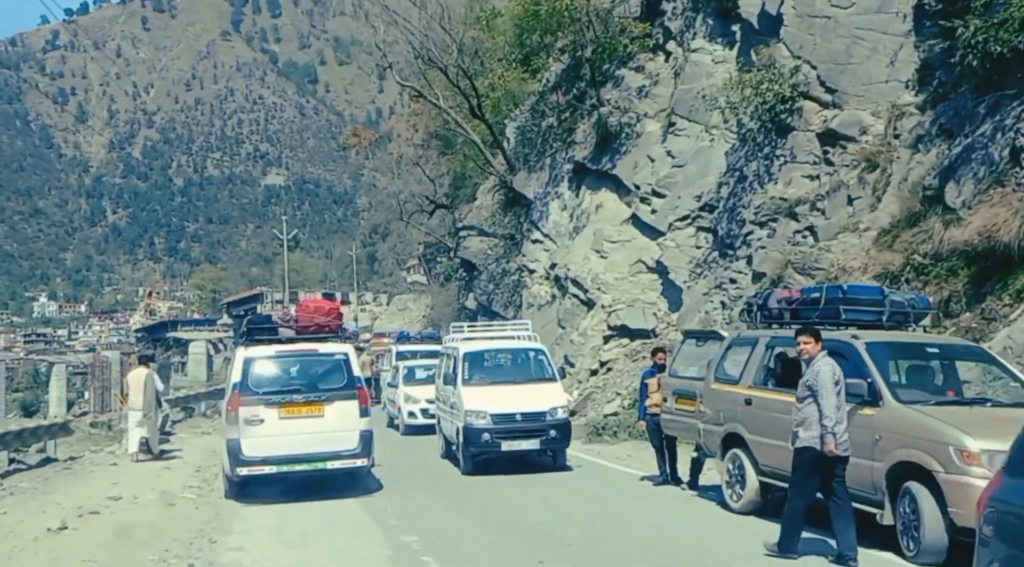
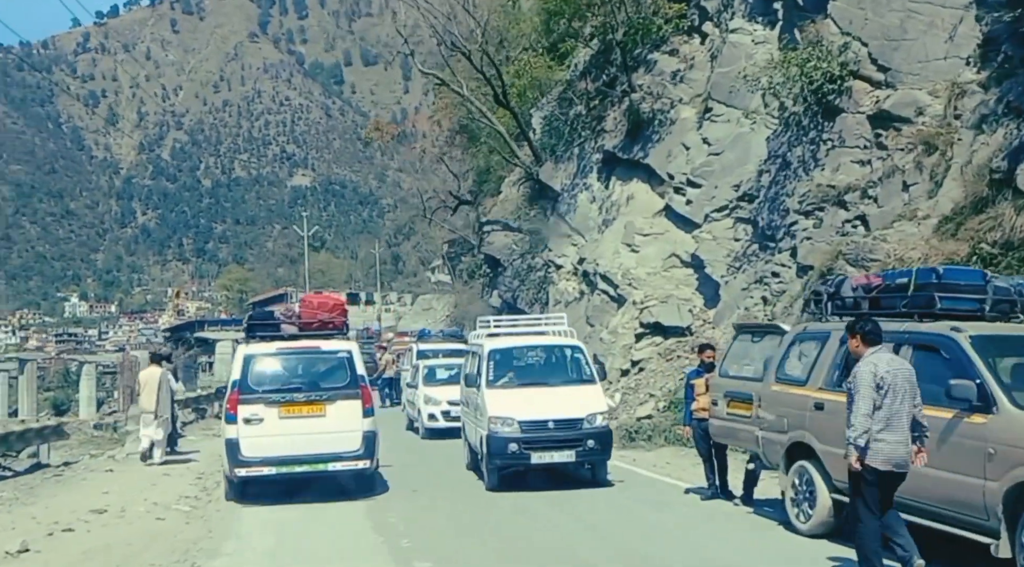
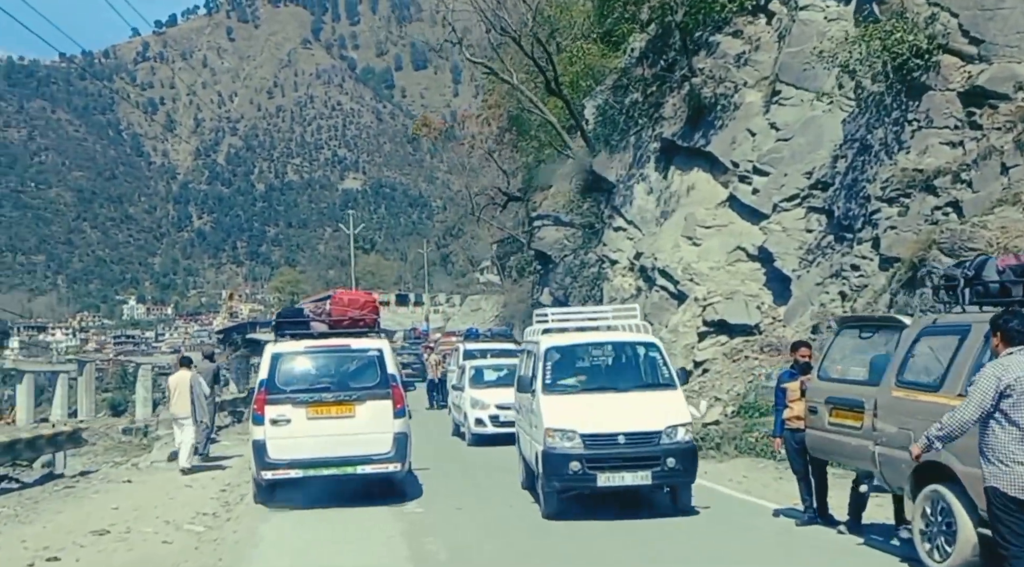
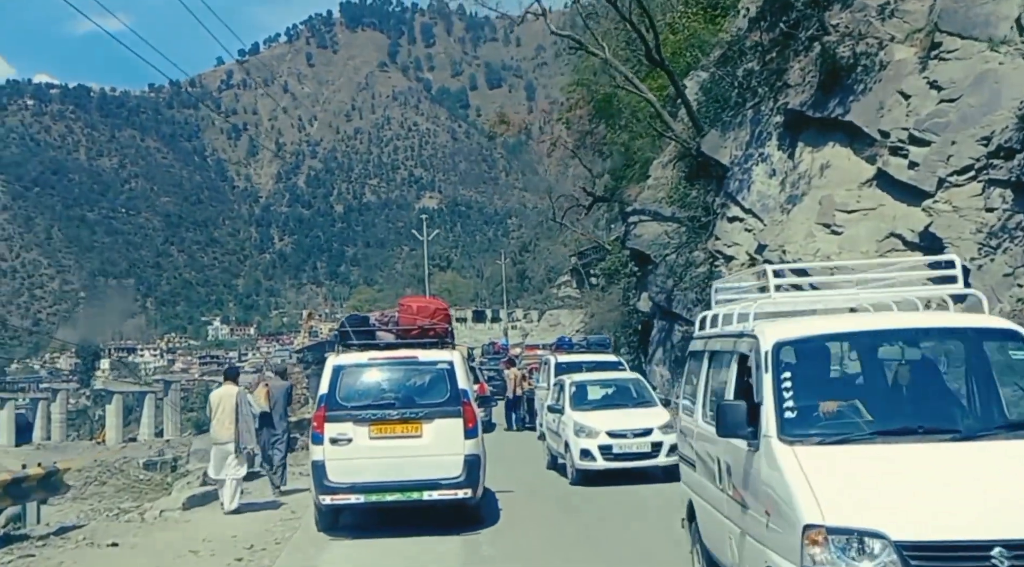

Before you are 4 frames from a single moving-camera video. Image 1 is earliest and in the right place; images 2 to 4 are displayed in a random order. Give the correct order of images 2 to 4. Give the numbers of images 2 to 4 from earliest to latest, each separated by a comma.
2, 3, 4
